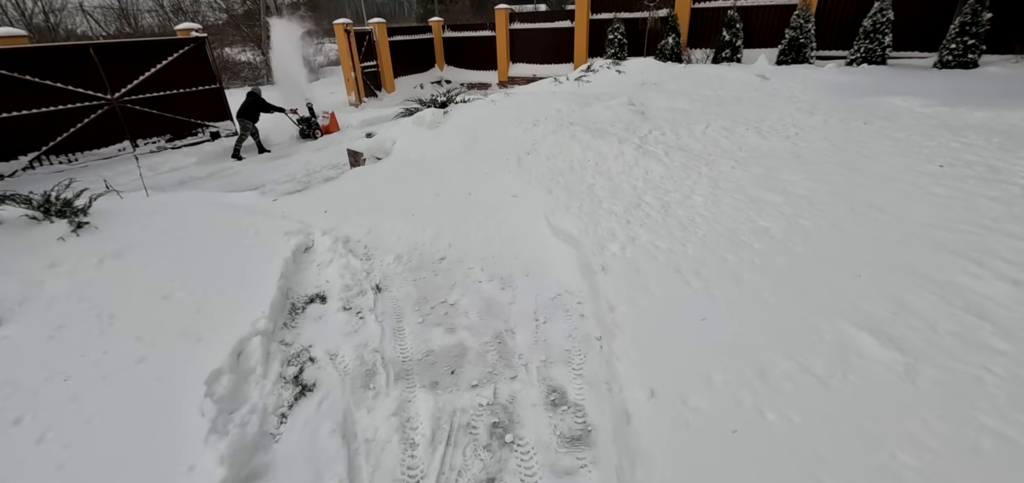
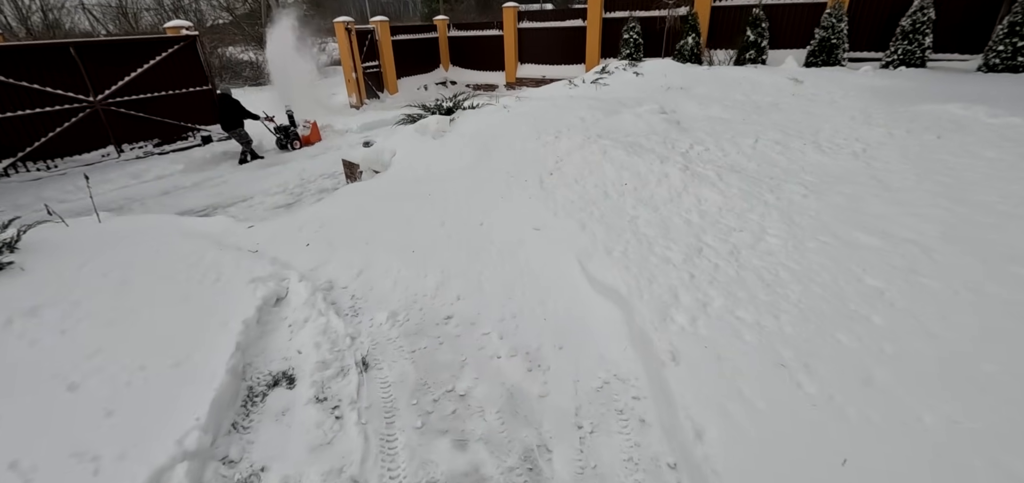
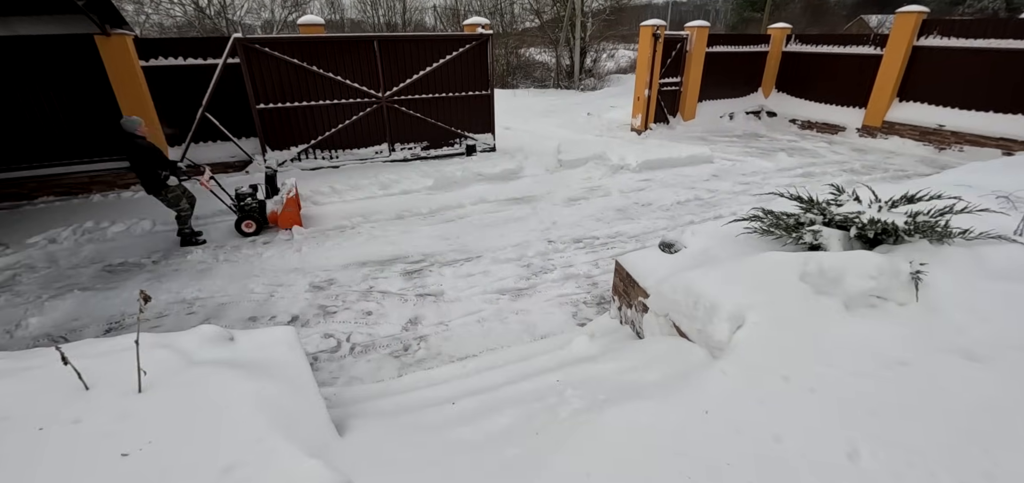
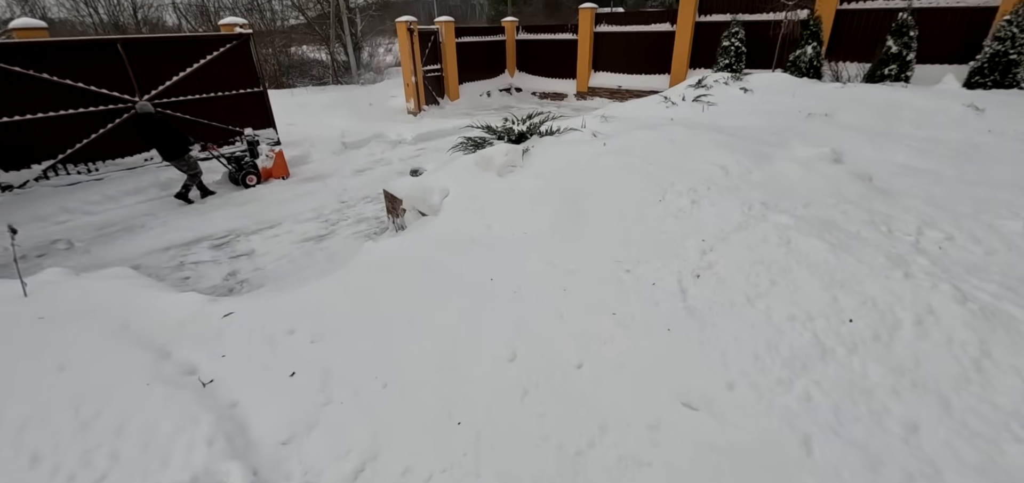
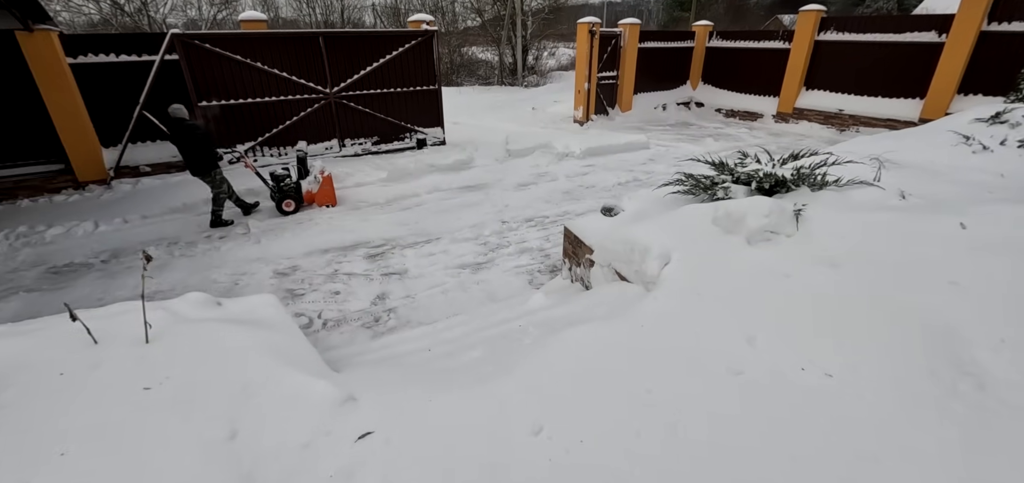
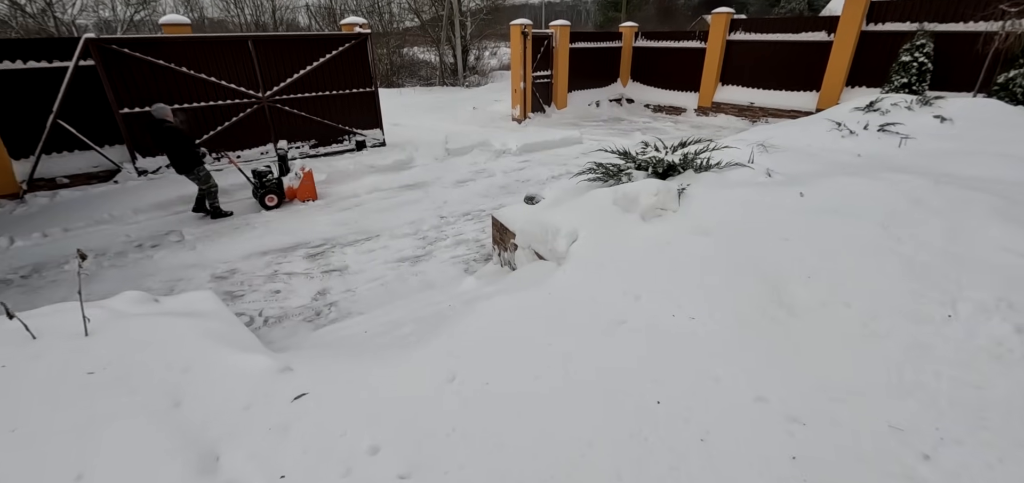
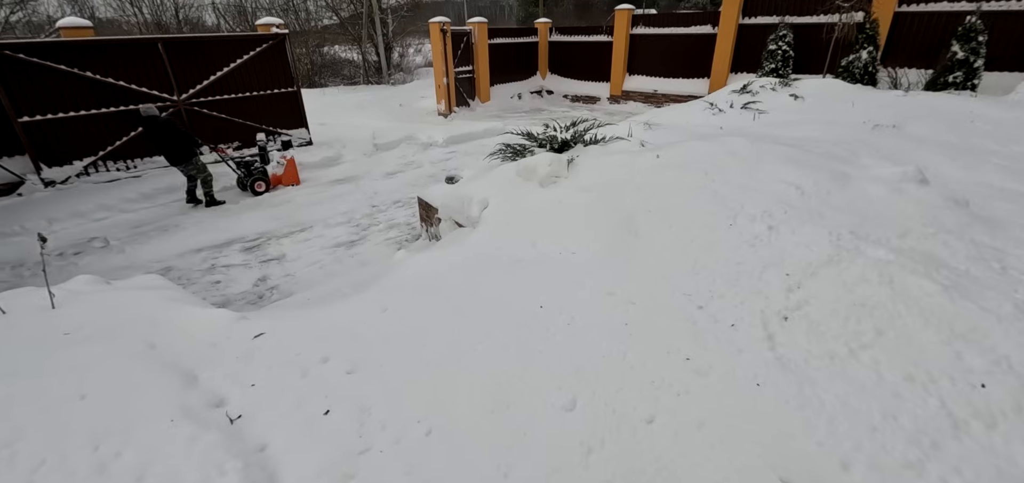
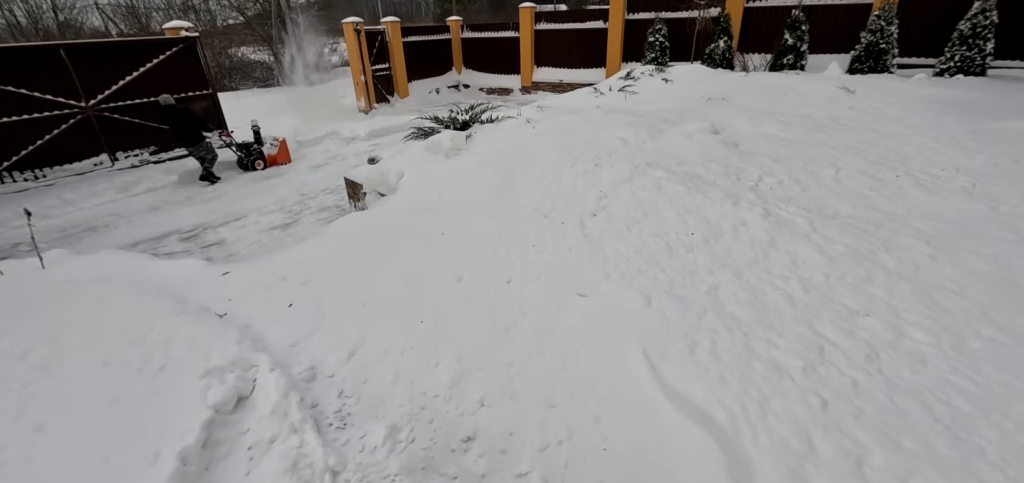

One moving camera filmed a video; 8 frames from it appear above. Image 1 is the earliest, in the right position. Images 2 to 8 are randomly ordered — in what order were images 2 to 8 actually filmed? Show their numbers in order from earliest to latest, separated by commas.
2, 8, 4, 7, 6, 5, 3
